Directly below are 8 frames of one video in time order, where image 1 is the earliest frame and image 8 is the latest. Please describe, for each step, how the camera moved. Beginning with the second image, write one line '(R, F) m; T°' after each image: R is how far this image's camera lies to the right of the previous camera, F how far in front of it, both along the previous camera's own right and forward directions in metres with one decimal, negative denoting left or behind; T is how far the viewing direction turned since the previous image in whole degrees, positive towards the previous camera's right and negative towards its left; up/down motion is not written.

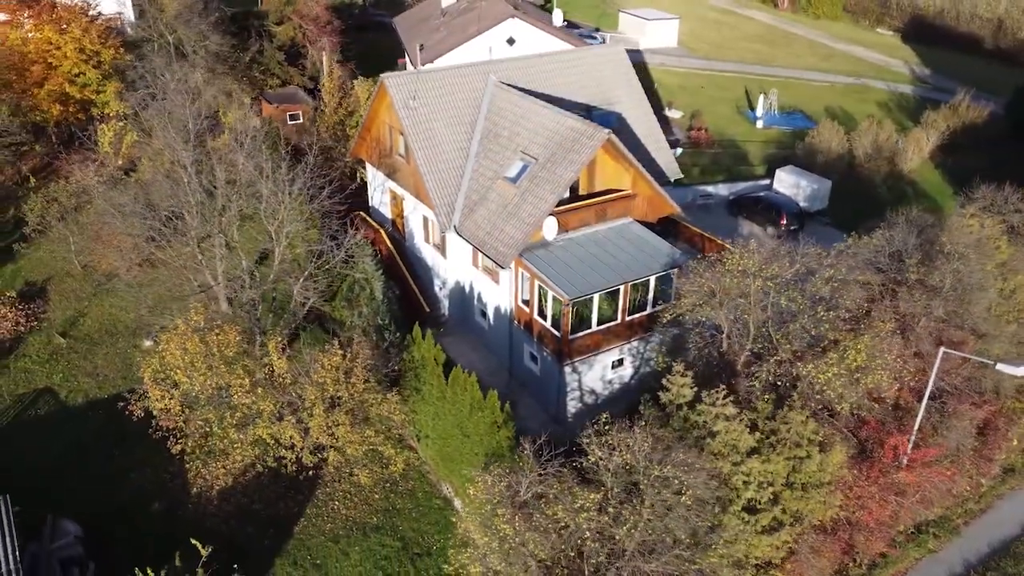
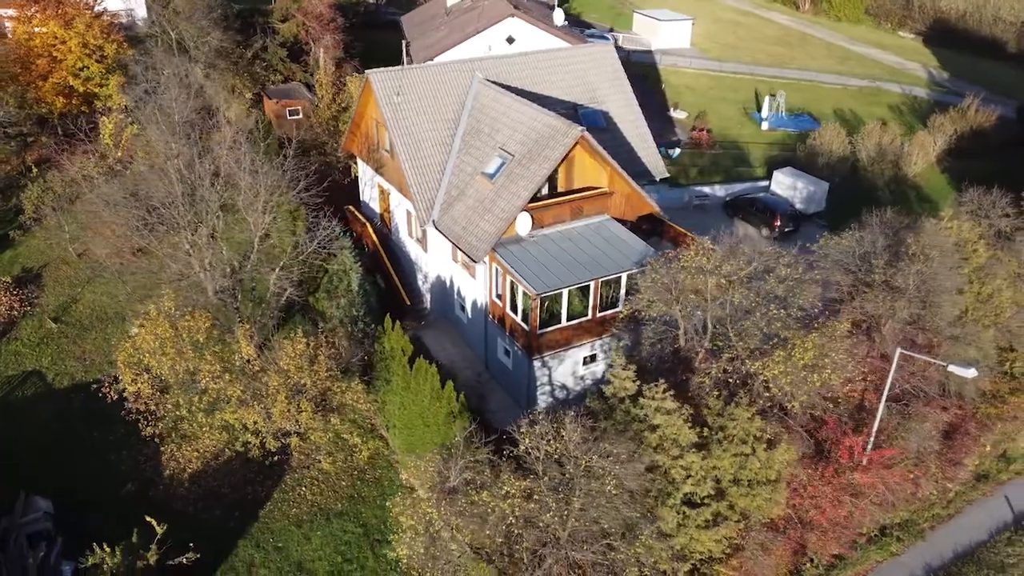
(+1.5, -0.2) m; -2°
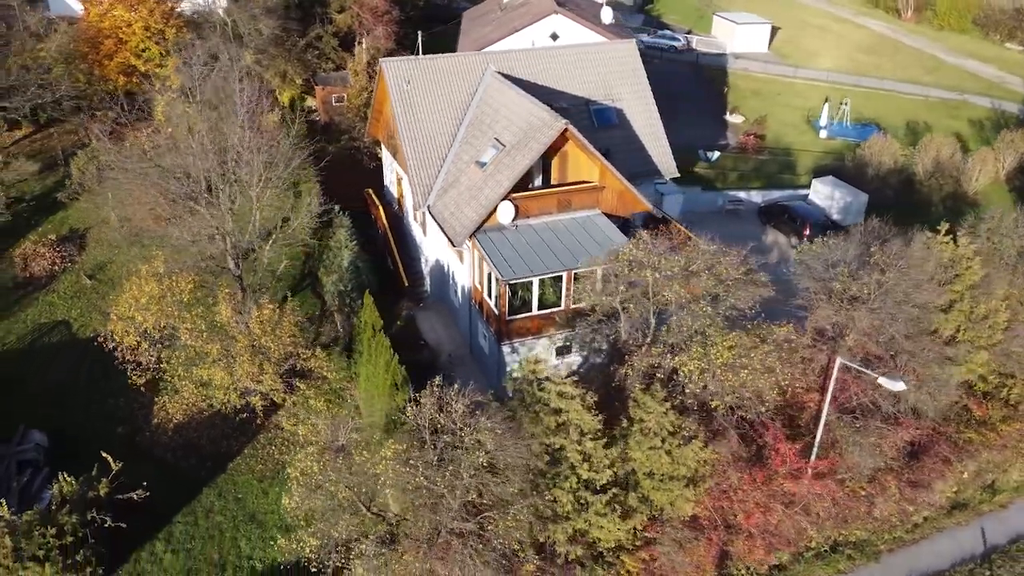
(+3.4, -0.3) m; -7°
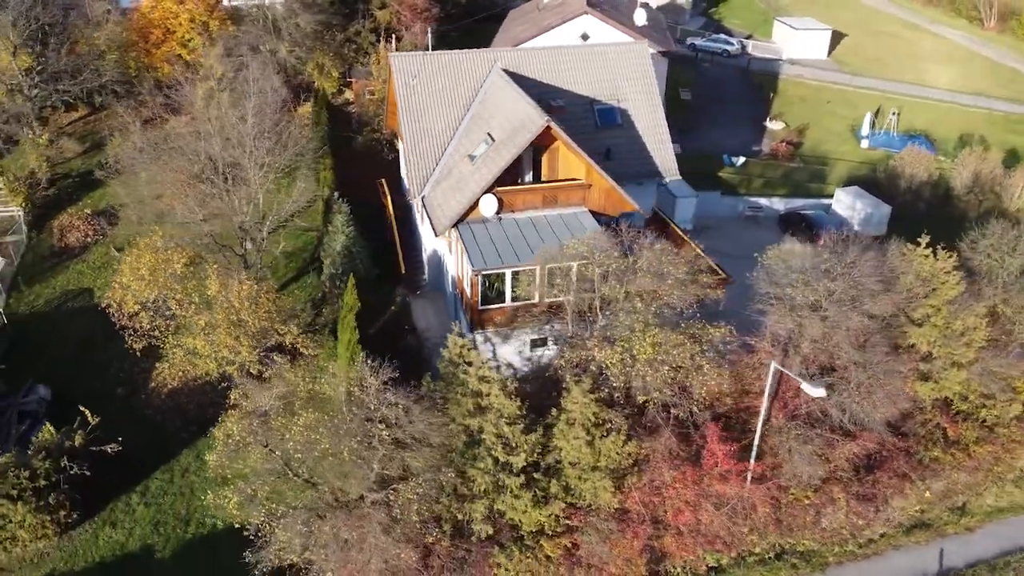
(+2.9, -0.4) m; -6°
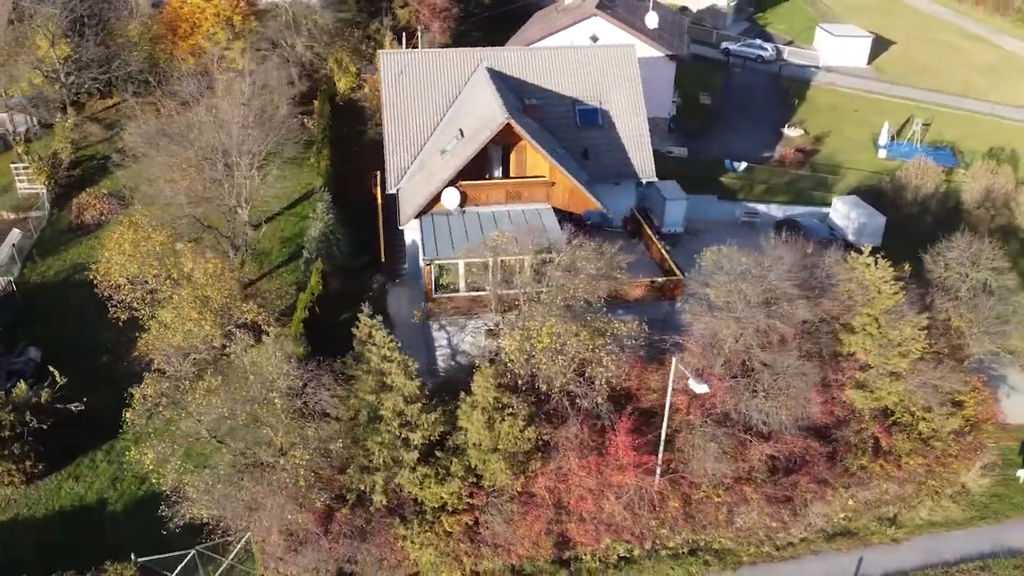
(+3.3, -0.6) m; -5°
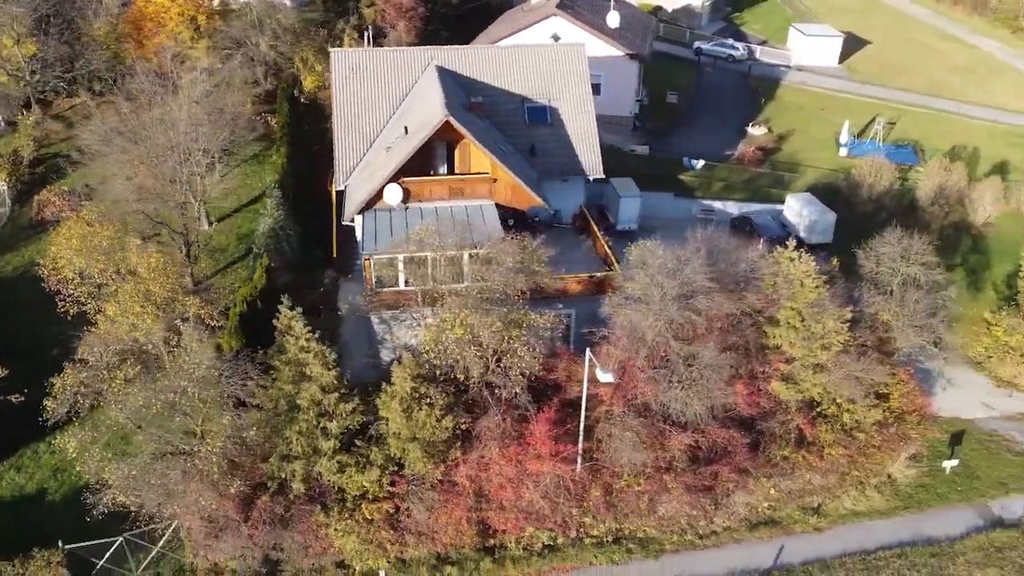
(+1.7, -0.4) m; 0°
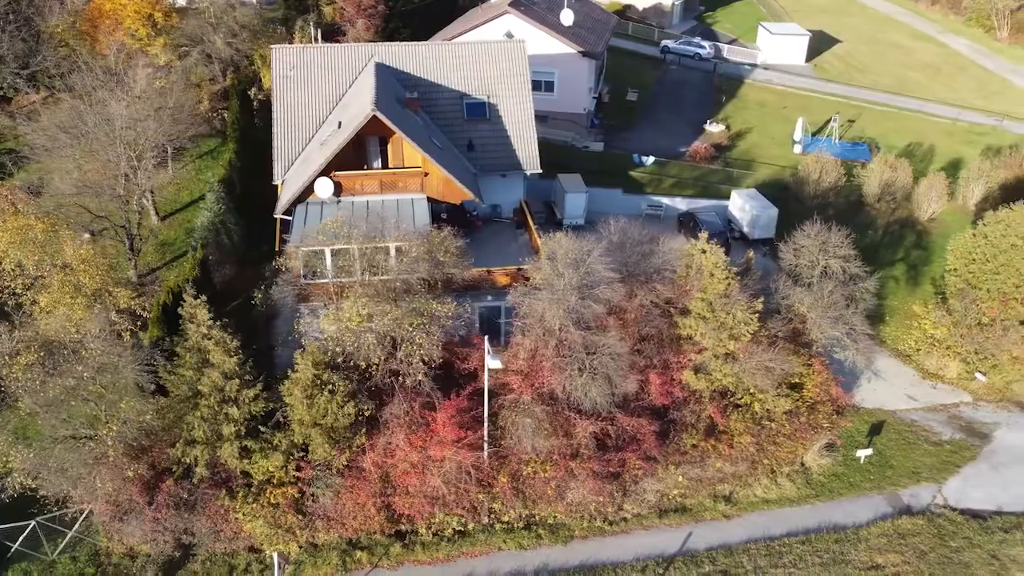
(+2.1, -0.3) m; 0°
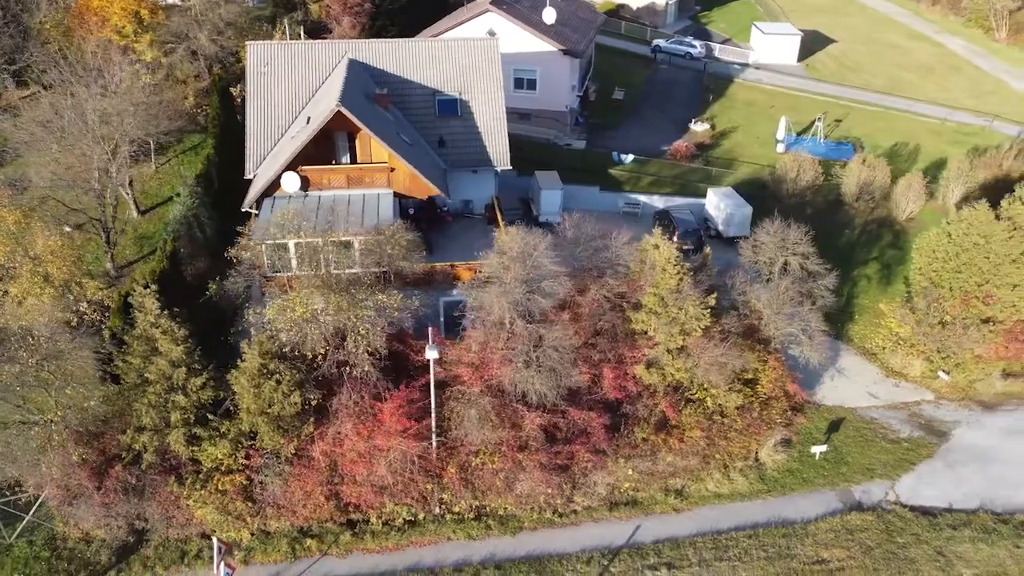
(+1.4, -0.2) m; -1°
